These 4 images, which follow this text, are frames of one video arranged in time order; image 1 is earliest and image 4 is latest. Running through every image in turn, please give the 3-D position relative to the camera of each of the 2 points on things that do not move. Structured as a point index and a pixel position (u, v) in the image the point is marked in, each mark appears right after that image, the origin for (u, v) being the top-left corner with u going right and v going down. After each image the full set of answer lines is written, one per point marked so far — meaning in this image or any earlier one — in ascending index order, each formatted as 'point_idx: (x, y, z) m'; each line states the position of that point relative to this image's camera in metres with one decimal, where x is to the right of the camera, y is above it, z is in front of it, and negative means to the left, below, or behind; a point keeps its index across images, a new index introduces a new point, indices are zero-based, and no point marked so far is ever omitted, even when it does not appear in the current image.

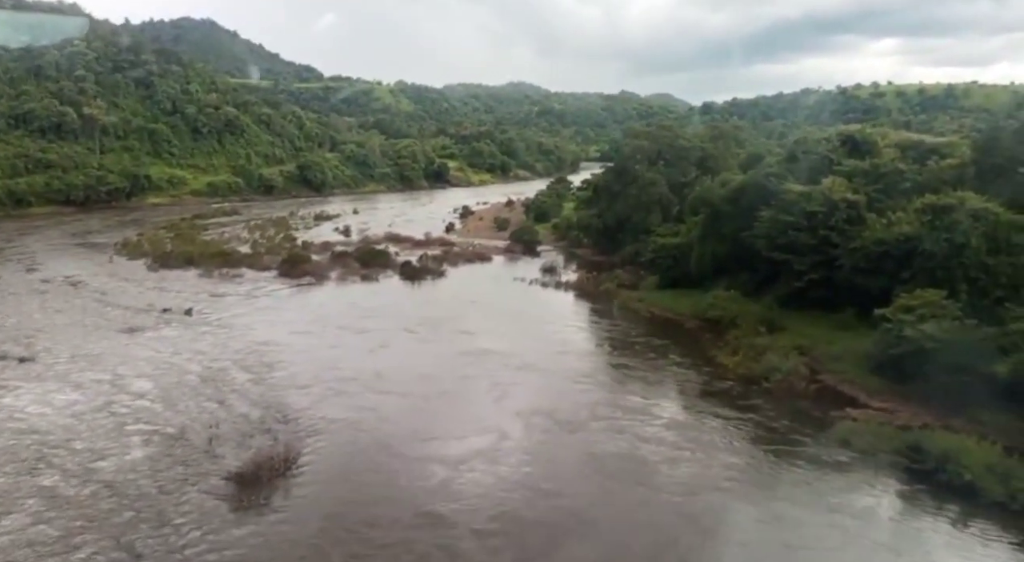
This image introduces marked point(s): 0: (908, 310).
0: (+12.2, -0.9, +19.9) m
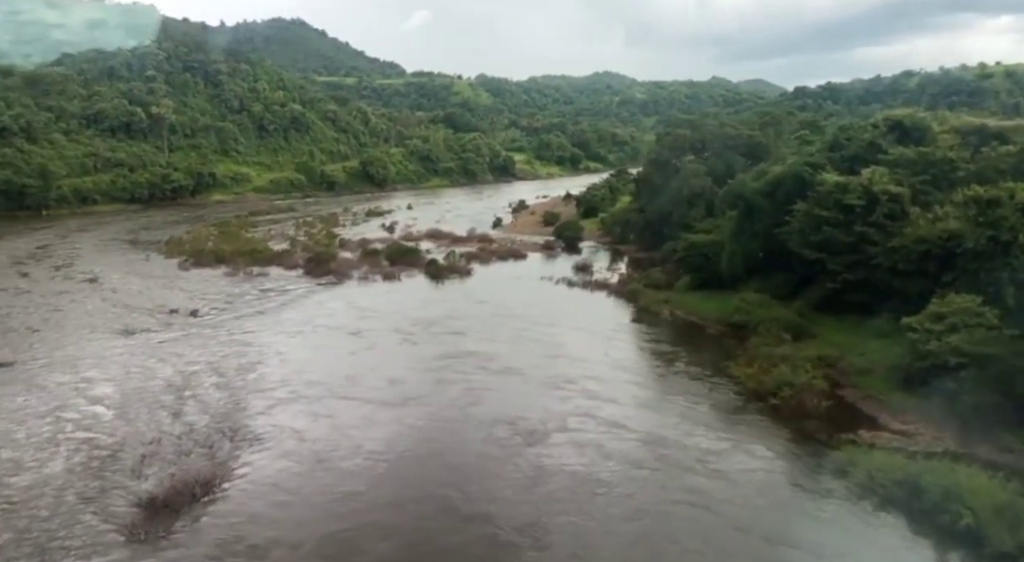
0: (+11.5, -1.0, +17.4) m
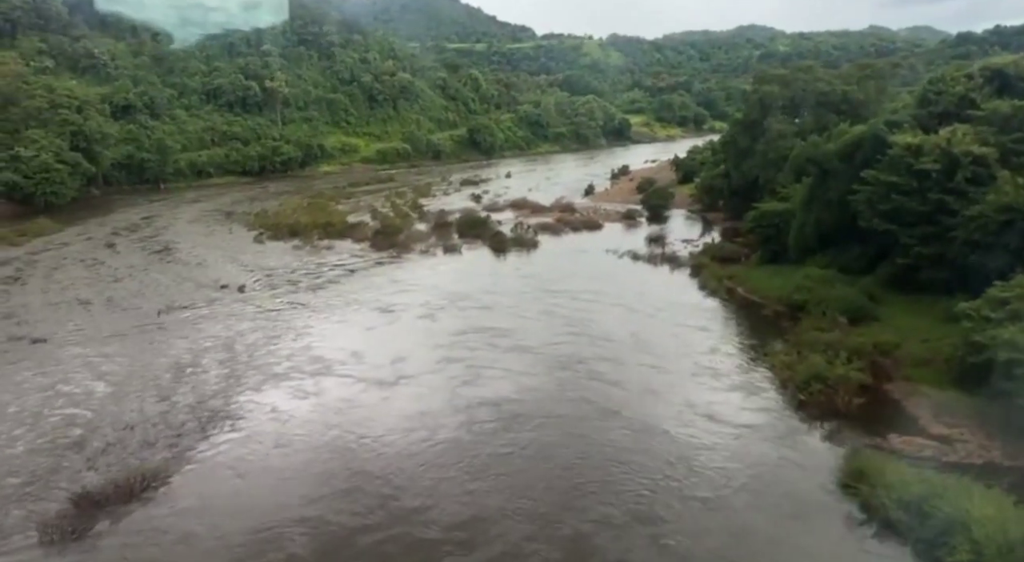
0: (+11.1, -0.6, +14.6) m
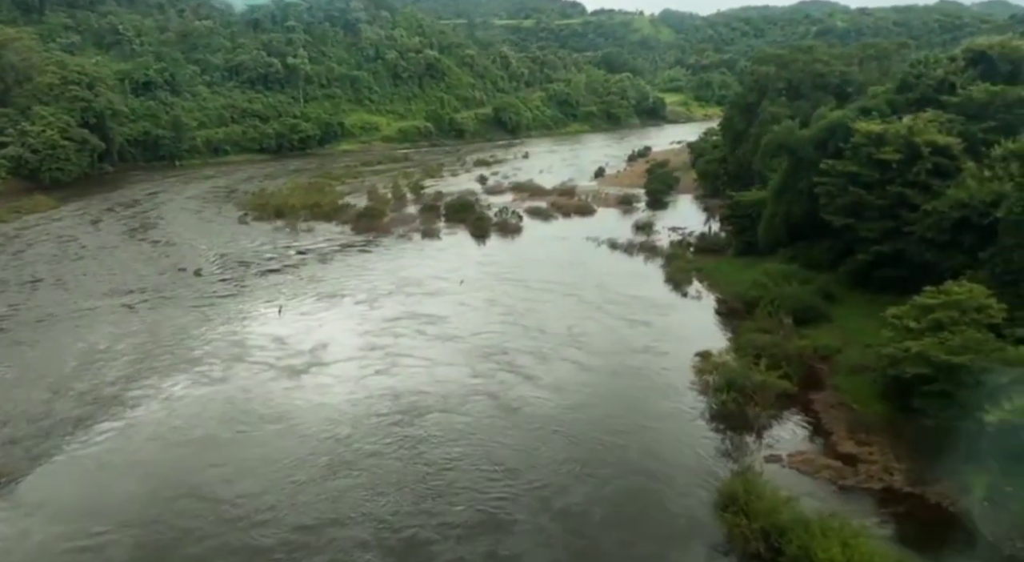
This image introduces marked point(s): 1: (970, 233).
0: (+8.7, -0.7, +13.4) m
1: (+11.6, +1.1, +16.1) m
